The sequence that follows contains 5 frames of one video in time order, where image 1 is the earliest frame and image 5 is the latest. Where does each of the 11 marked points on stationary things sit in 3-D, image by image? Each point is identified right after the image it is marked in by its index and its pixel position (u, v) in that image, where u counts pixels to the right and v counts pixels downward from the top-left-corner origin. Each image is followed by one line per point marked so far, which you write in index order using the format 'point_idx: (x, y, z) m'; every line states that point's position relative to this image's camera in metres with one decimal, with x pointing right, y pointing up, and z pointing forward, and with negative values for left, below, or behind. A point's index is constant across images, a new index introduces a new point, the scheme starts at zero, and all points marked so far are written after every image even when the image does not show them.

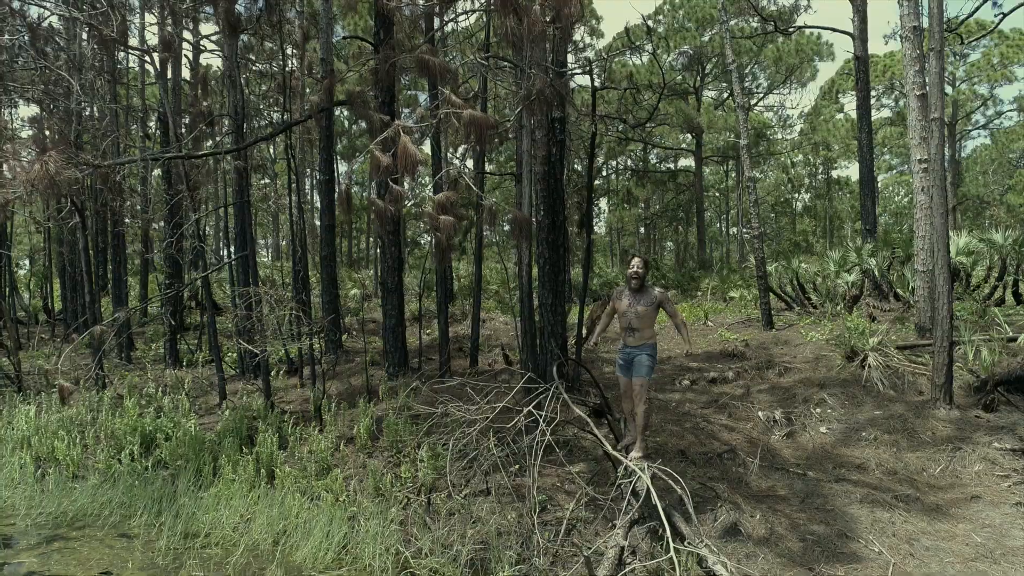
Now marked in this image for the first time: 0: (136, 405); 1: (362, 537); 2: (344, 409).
0: (-2.9, -0.9, +7.5) m
1: (-0.7, -1.2, +4.7) m
2: (-1.2, -0.9, +7.1) m
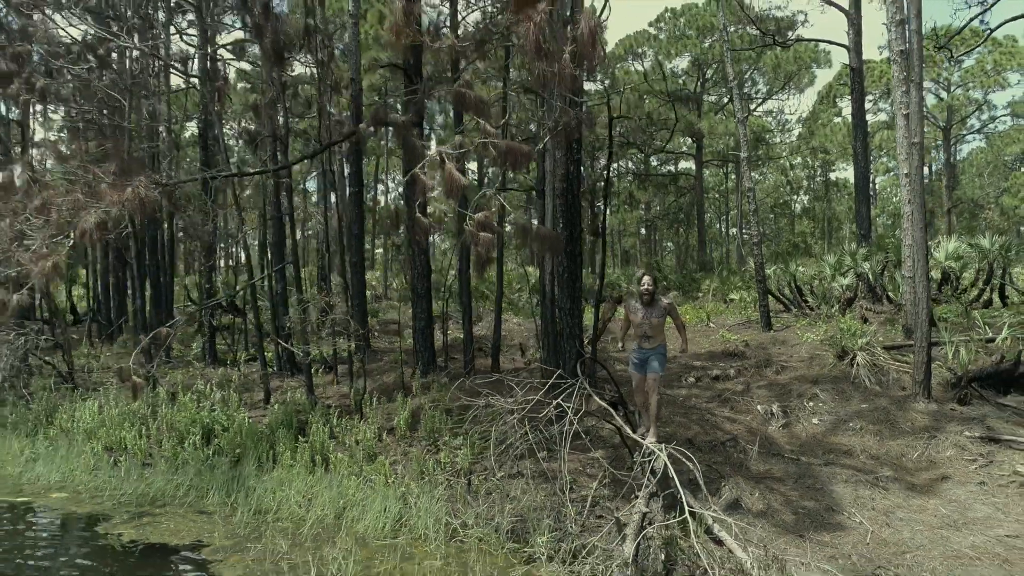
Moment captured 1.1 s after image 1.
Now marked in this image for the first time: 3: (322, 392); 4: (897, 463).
0: (-2.7, -1.0, +8.2) m
1: (-0.5, -1.3, +5.4) m
2: (-1.1, -1.0, +7.9) m
3: (-1.8, -1.0, +8.8) m
4: (+2.4, -1.1, +6.0) m
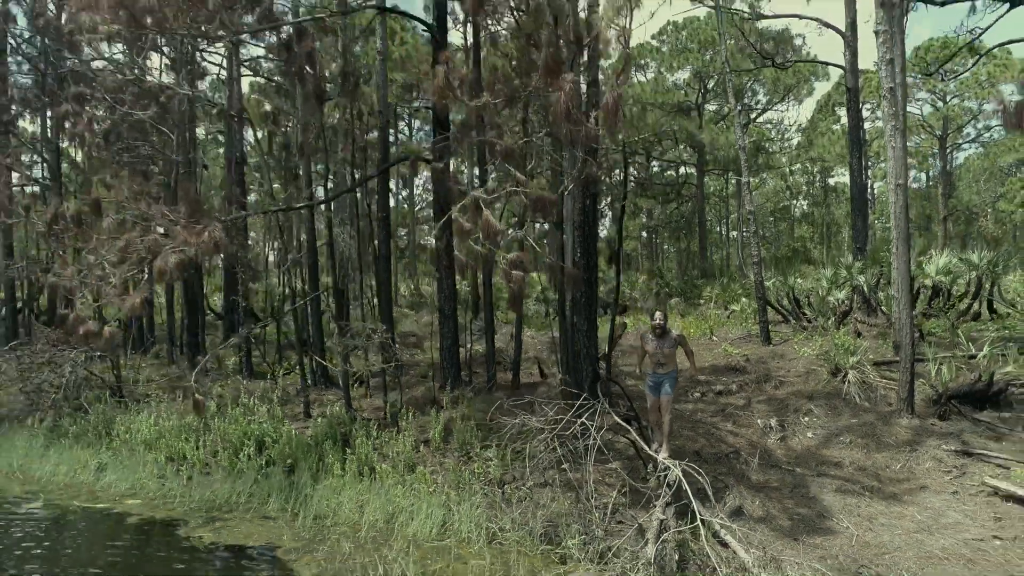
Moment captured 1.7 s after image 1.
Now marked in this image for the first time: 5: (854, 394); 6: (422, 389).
0: (-2.5, -1.2, +9.0) m
1: (-0.3, -1.5, +6.2) m
2: (-0.9, -1.2, +8.6) m
3: (-1.6, -1.2, +9.6) m
4: (+2.6, -1.3, +6.7) m
5: (+3.0, -0.9, +8.3) m
6: (-0.9, -1.0, +9.9) m
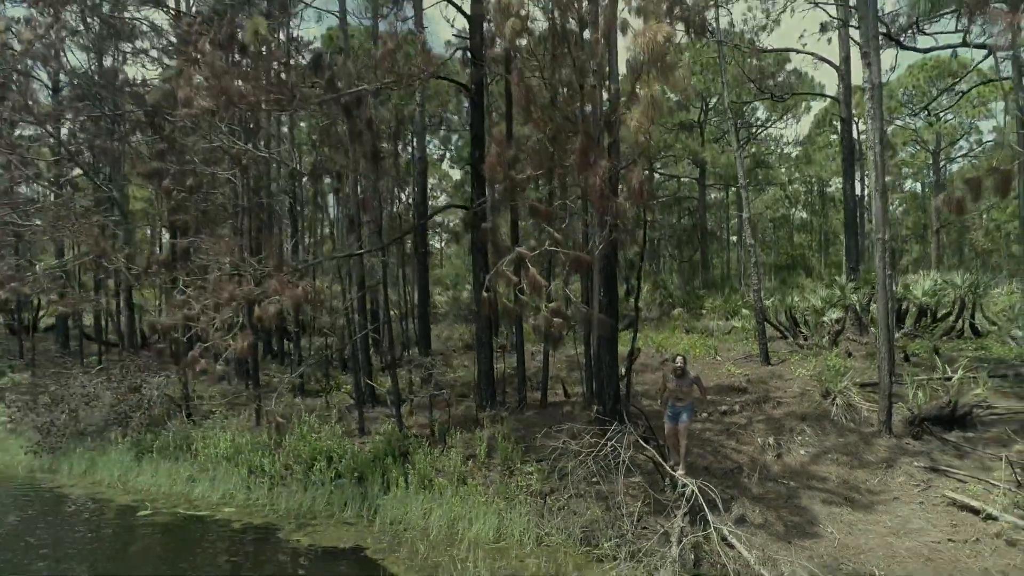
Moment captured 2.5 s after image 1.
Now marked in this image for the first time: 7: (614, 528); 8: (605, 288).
0: (-2.2, -1.5, +10.3) m
1: (0.0, -1.9, +7.5) m
2: (-0.5, -1.5, +9.9) m
3: (-1.2, -1.5, +10.9) m
4: (+3.0, -1.7, +8.0) m
5: (+3.3, -1.3, +9.6) m
6: (-0.6, -1.4, +11.2) m
7: (+0.8, -1.8, +7.2) m
8: (+0.9, 0.0, +9.4) m
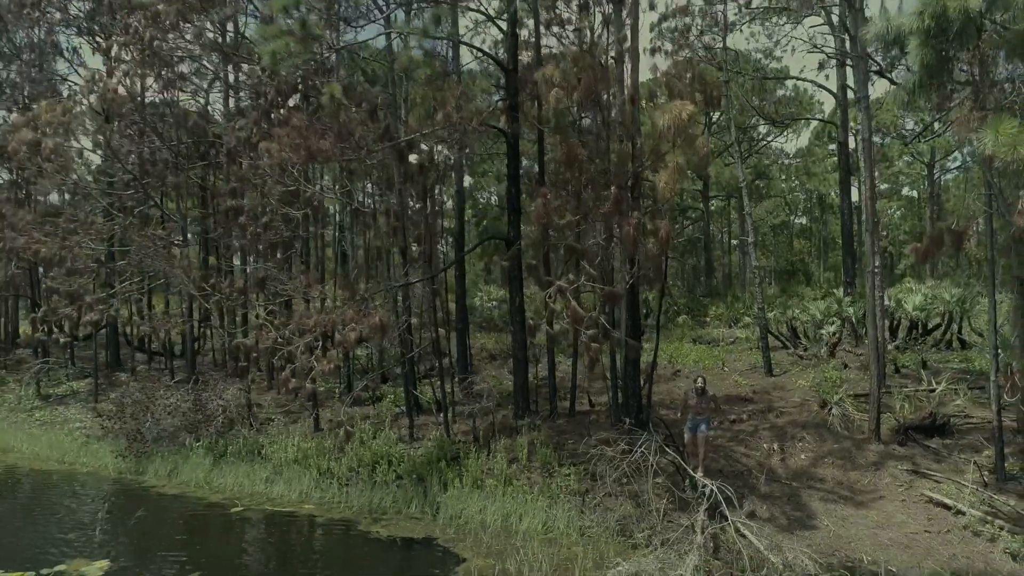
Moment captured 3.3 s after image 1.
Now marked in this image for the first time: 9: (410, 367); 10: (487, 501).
0: (-1.8, -1.8, +11.6) m
1: (+0.4, -2.1, +8.9) m
2: (-0.1, -1.8, +11.3) m
3: (-0.8, -1.8, +12.2) m
4: (+3.4, -2.0, +9.4) m
5: (+3.7, -1.6, +10.9) m
6: (-0.2, -1.7, +12.6) m
7: (+1.2, -2.1, +8.6) m
8: (+1.3, -0.3, +10.8) m
9: (-1.4, -1.1, +12.9) m
10: (-0.3, -2.1, +9.4) m
